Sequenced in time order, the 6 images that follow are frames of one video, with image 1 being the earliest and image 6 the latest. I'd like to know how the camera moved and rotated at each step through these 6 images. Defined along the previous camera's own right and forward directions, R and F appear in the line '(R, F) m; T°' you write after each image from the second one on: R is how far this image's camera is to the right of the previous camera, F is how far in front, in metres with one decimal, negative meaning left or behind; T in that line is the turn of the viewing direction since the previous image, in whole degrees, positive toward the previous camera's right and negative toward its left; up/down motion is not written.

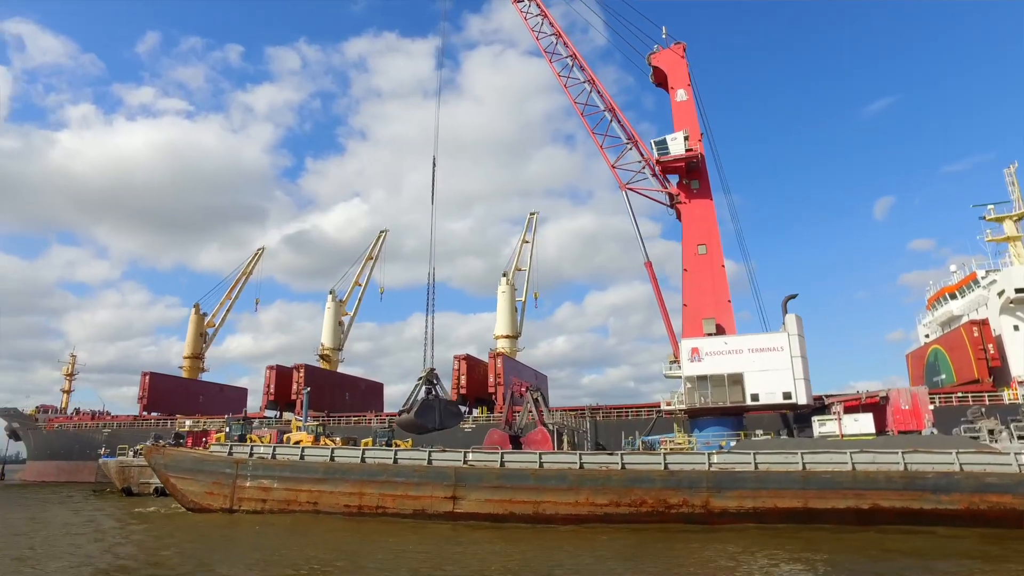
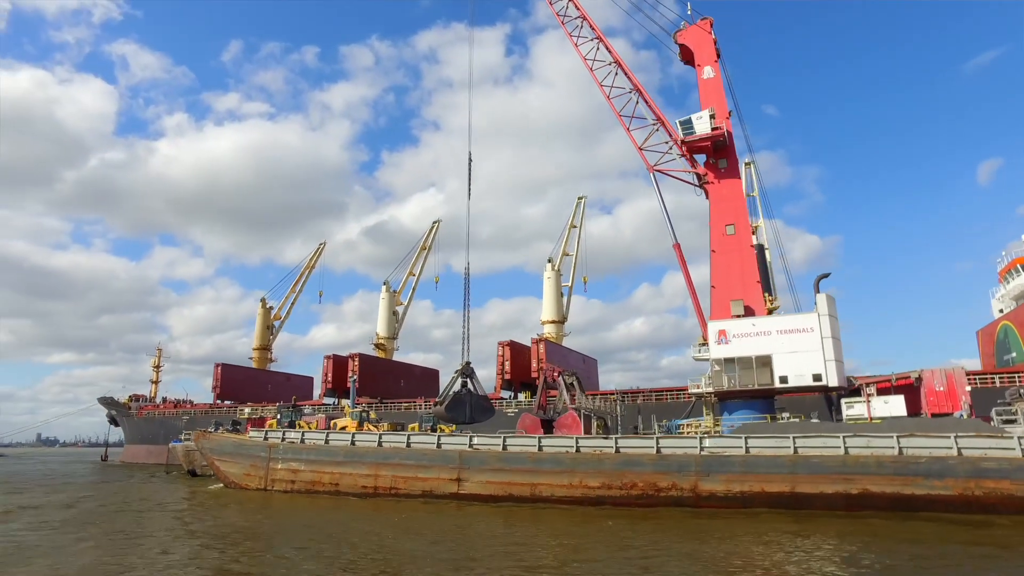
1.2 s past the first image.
(+2.3, -0.4) m; -7°
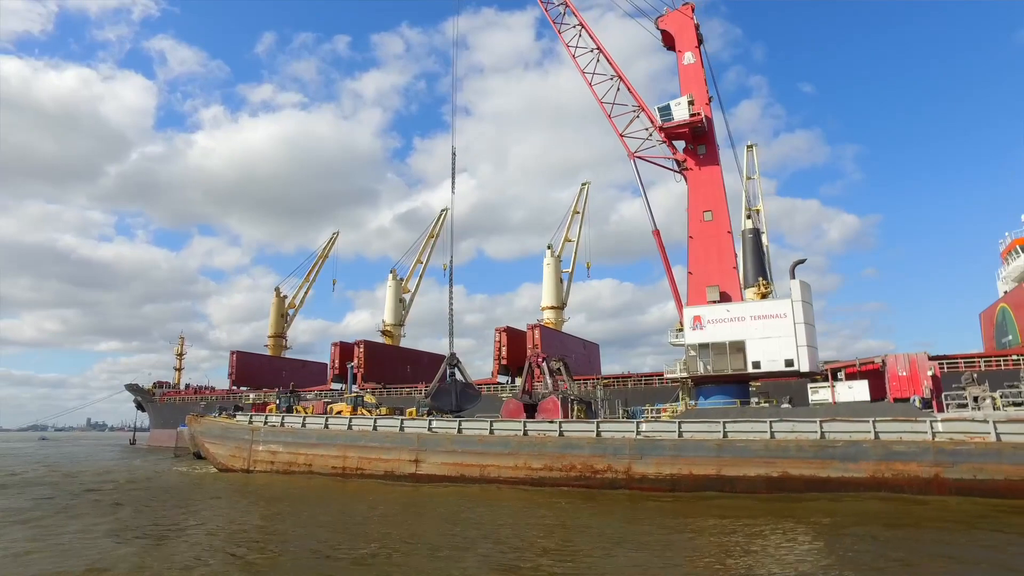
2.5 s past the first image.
(+2.5, -0.6) m; -3°
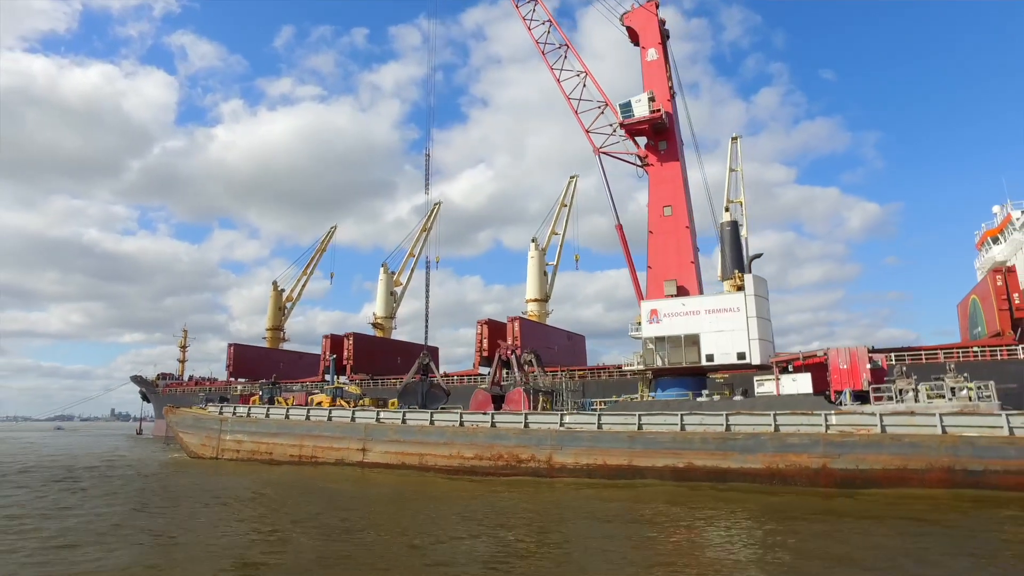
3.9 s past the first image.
(+2.6, -0.7) m; -2°
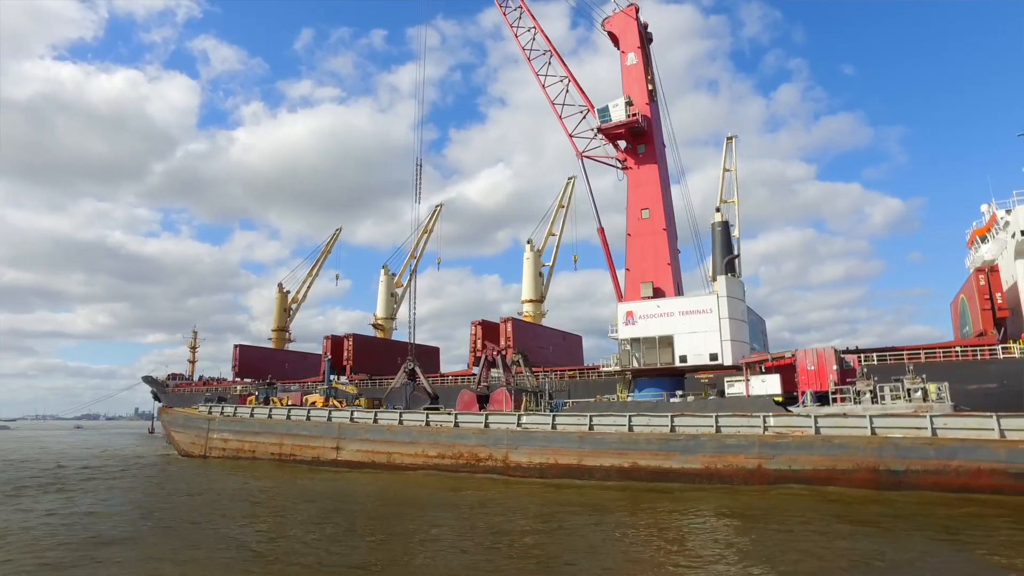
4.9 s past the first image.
(+1.8, -0.5) m; -2°
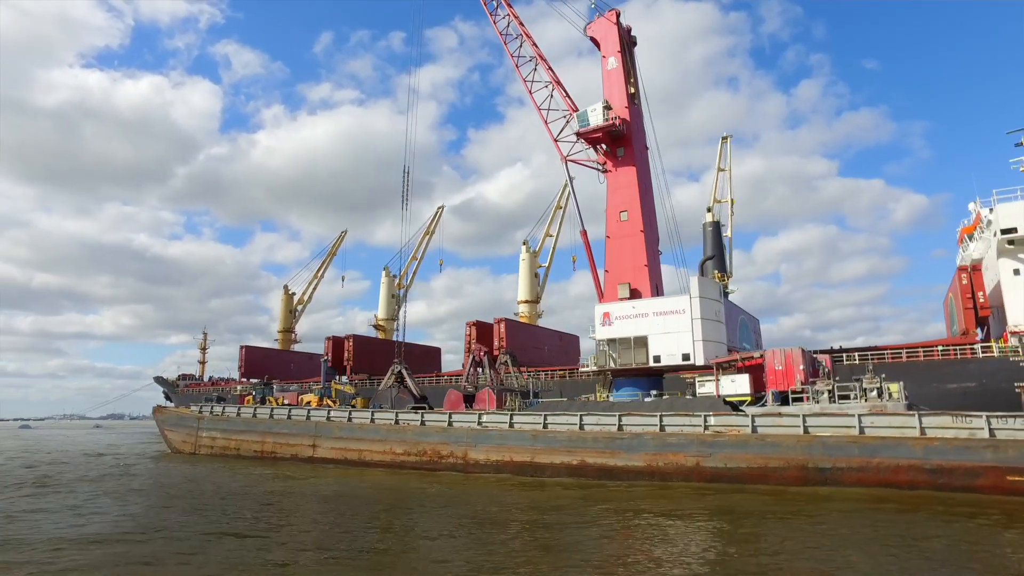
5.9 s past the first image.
(+1.8, -0.5) m; -2°
